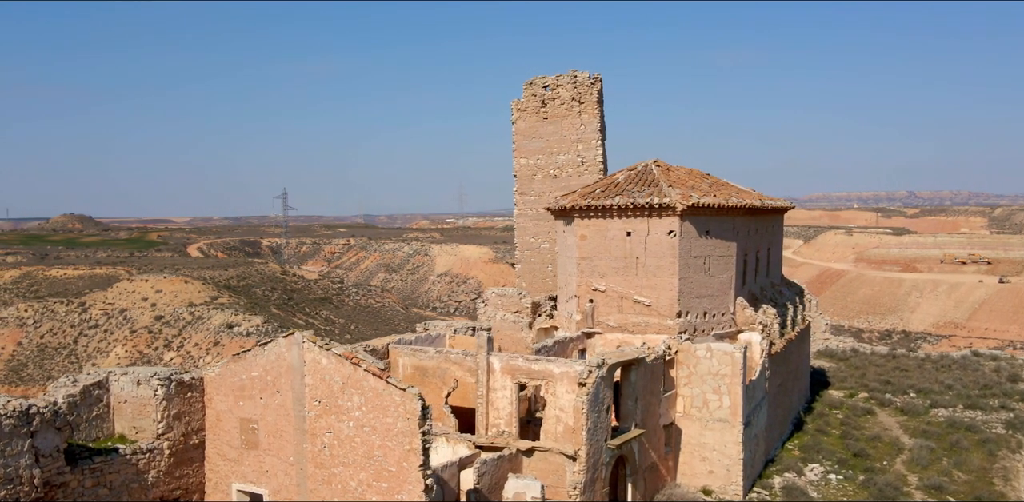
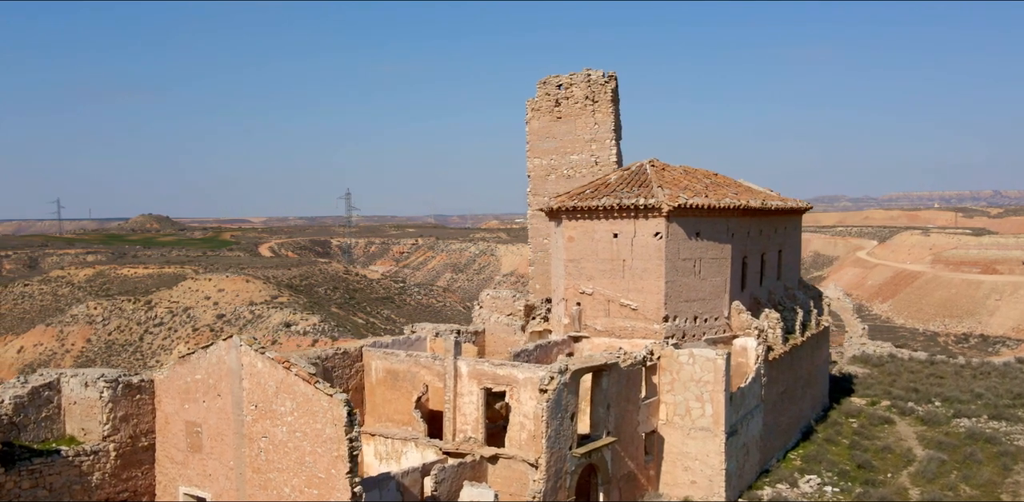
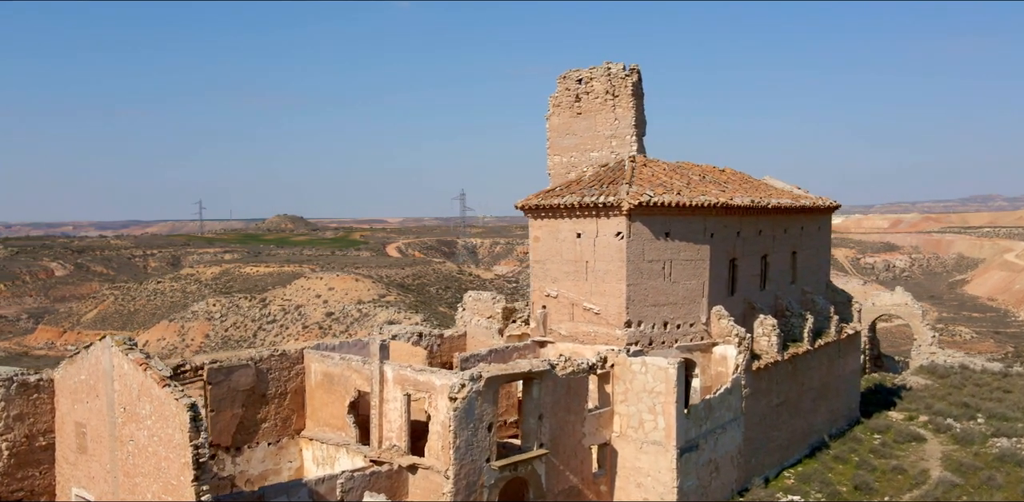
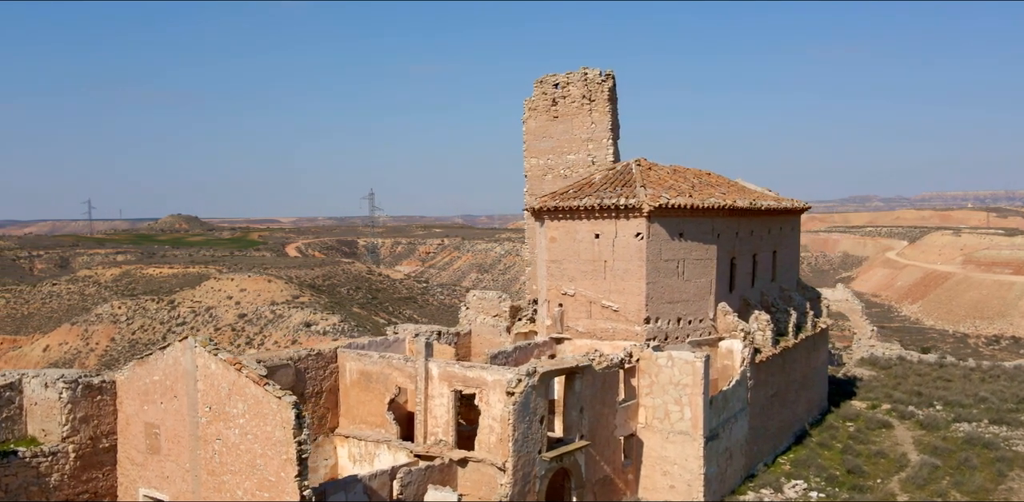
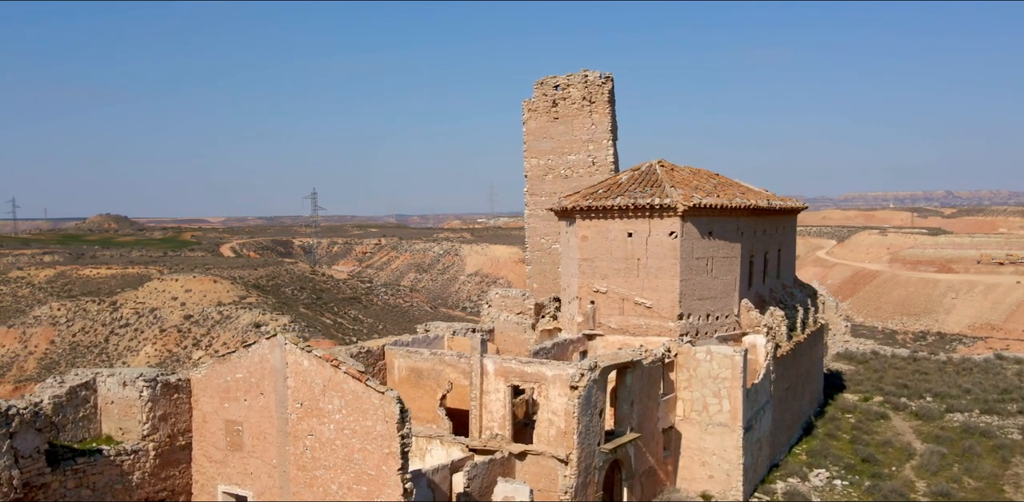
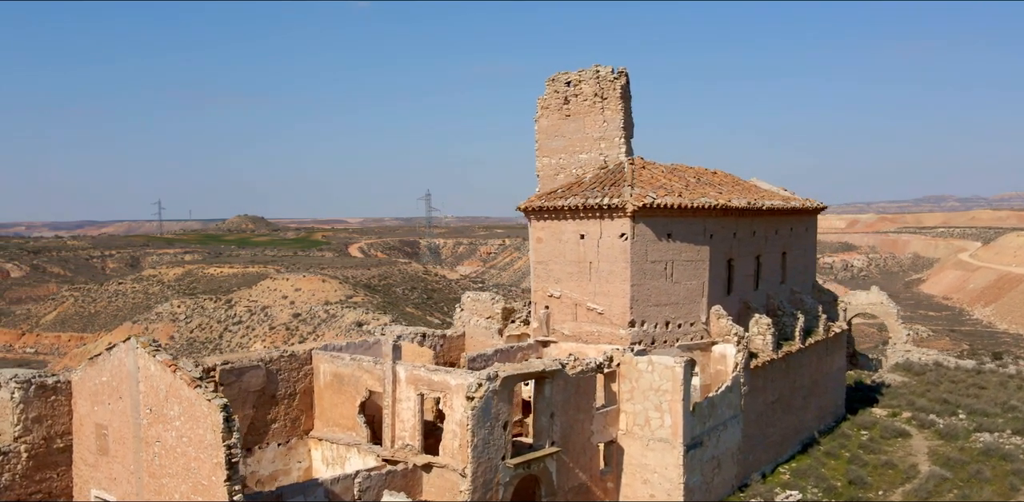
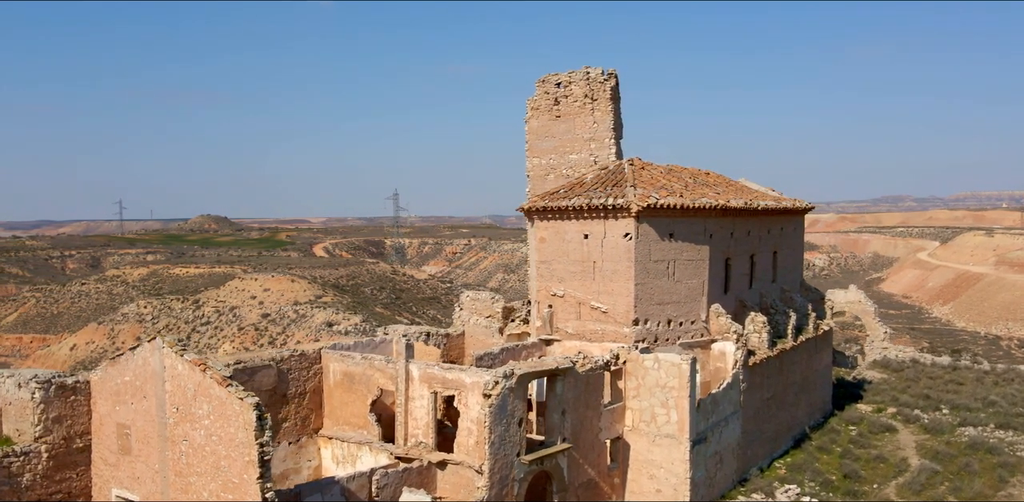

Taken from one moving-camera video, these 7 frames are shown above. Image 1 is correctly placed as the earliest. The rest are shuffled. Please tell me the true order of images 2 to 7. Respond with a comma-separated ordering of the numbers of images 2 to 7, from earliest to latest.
5, 2, 4, 7, 6, 3
